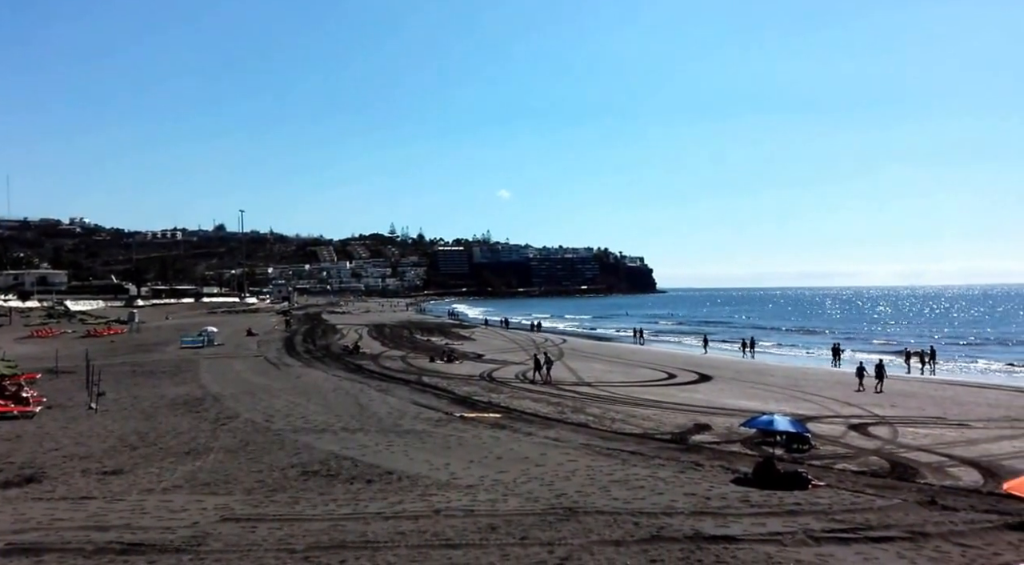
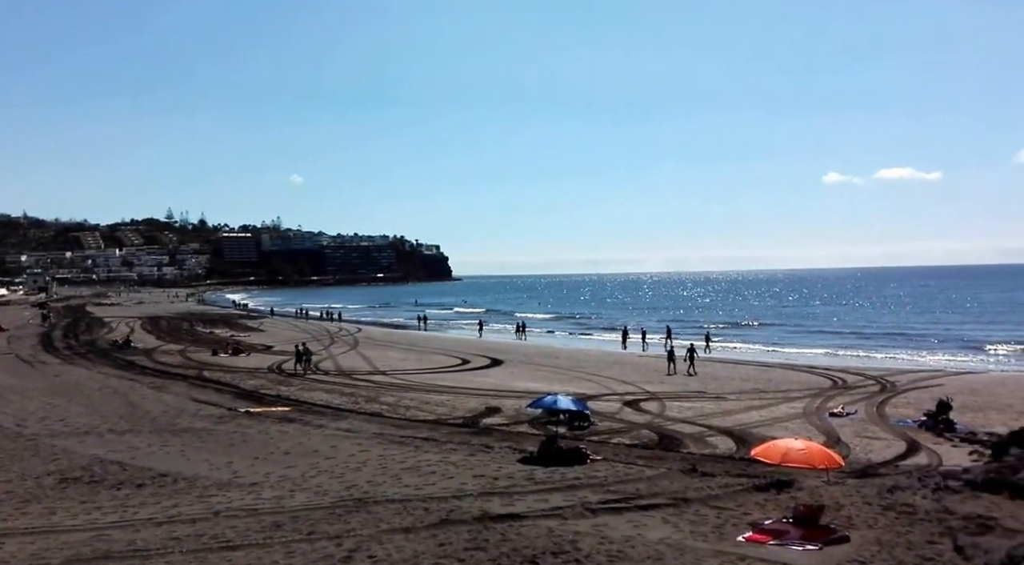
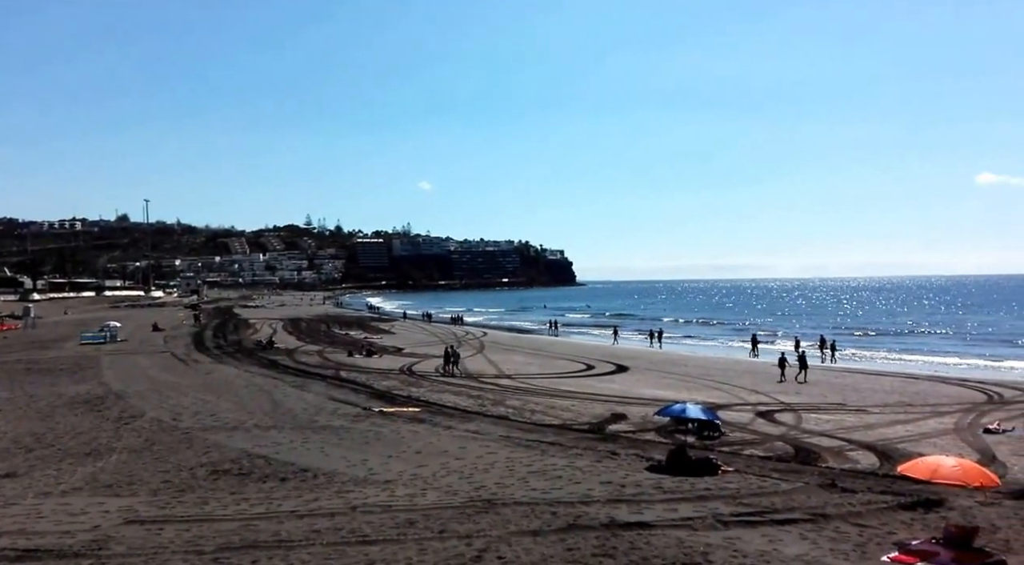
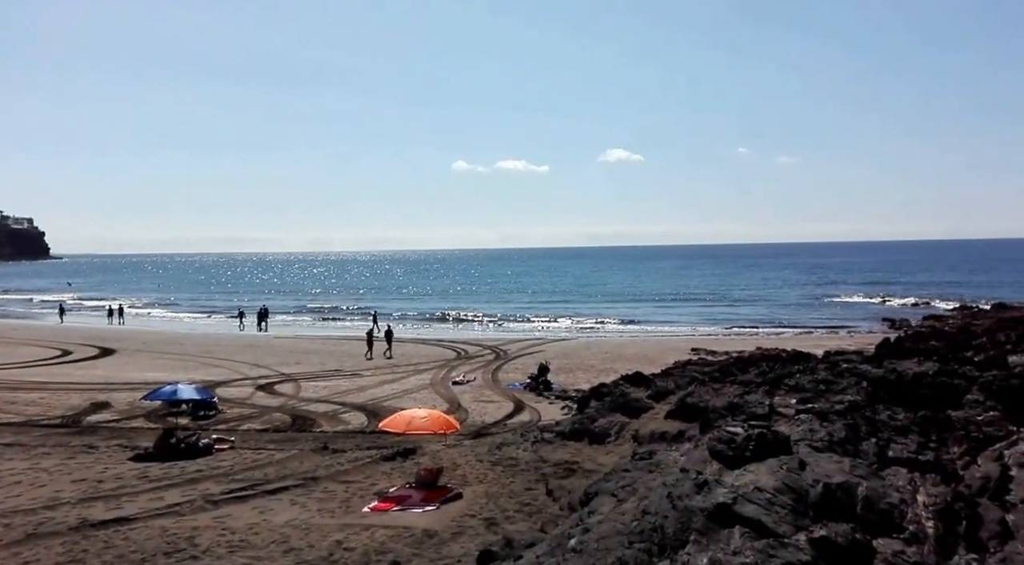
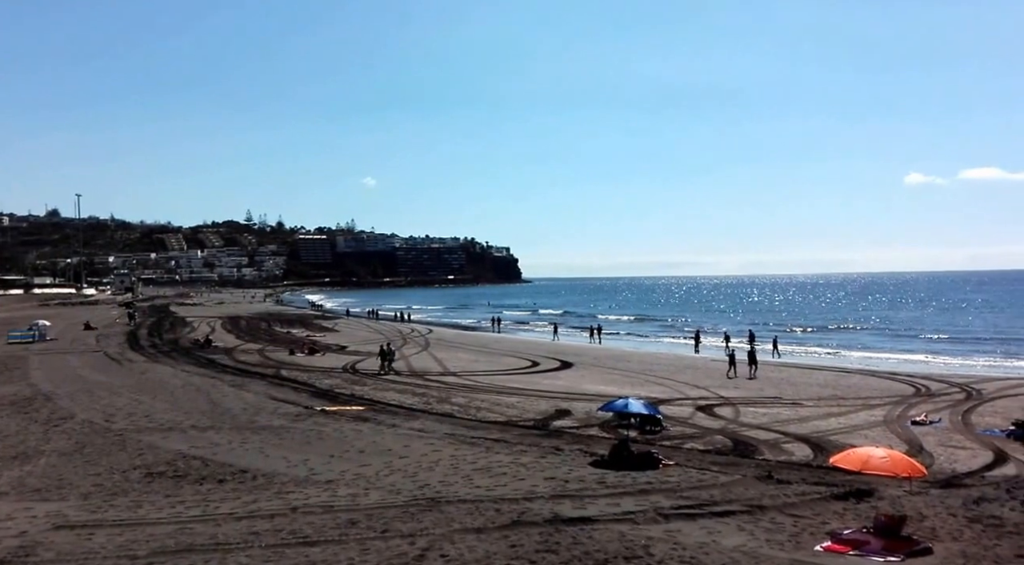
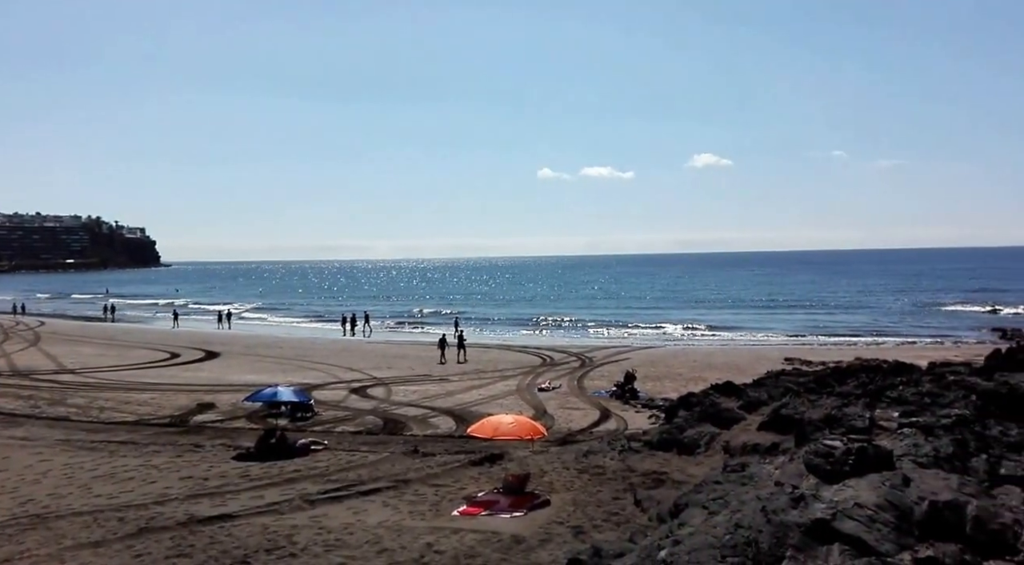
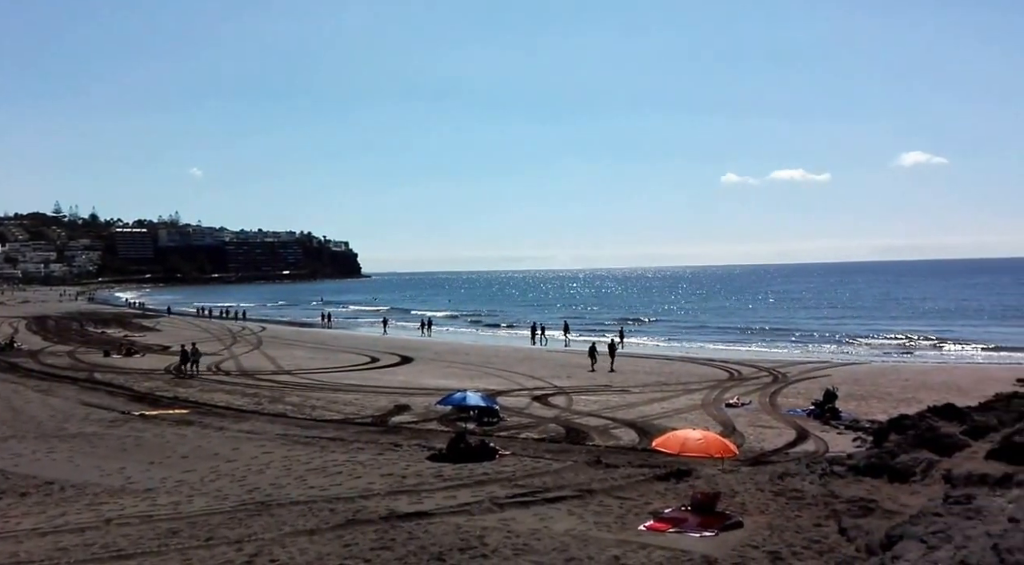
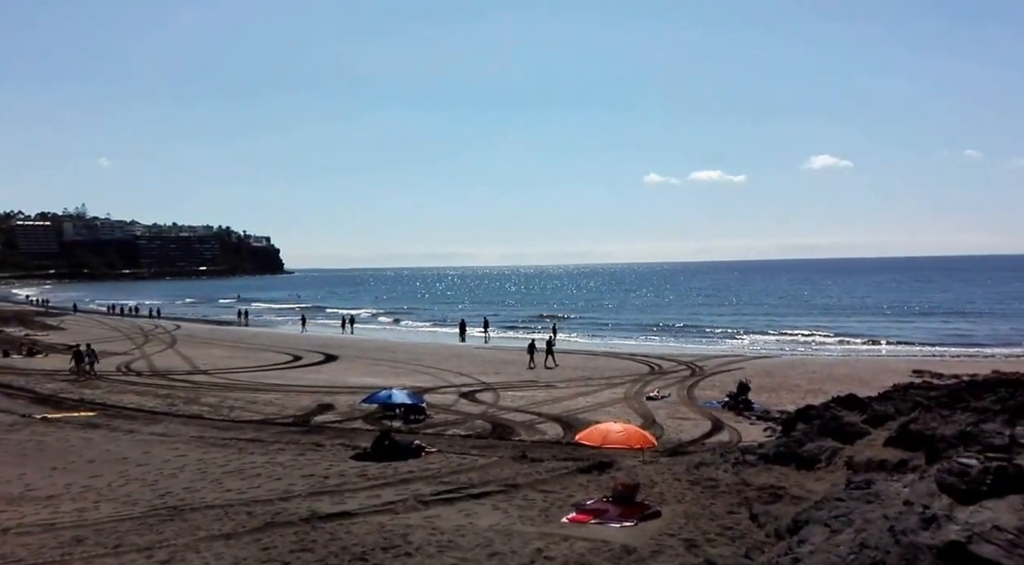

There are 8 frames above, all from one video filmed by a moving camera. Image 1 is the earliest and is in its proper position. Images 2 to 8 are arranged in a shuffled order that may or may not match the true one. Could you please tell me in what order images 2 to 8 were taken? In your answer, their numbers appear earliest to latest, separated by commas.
3, 5, 2, 7, 8, 6, 4
